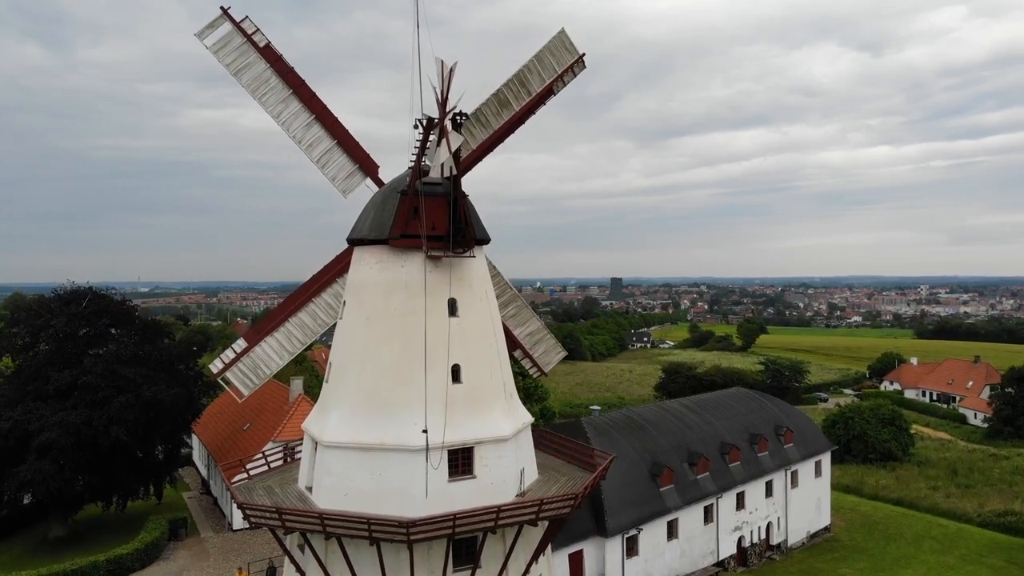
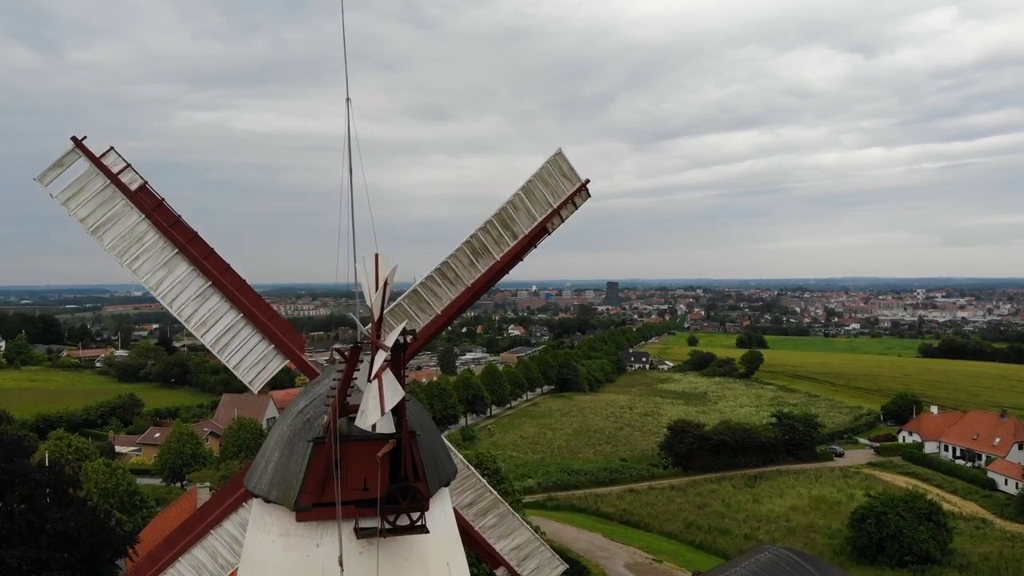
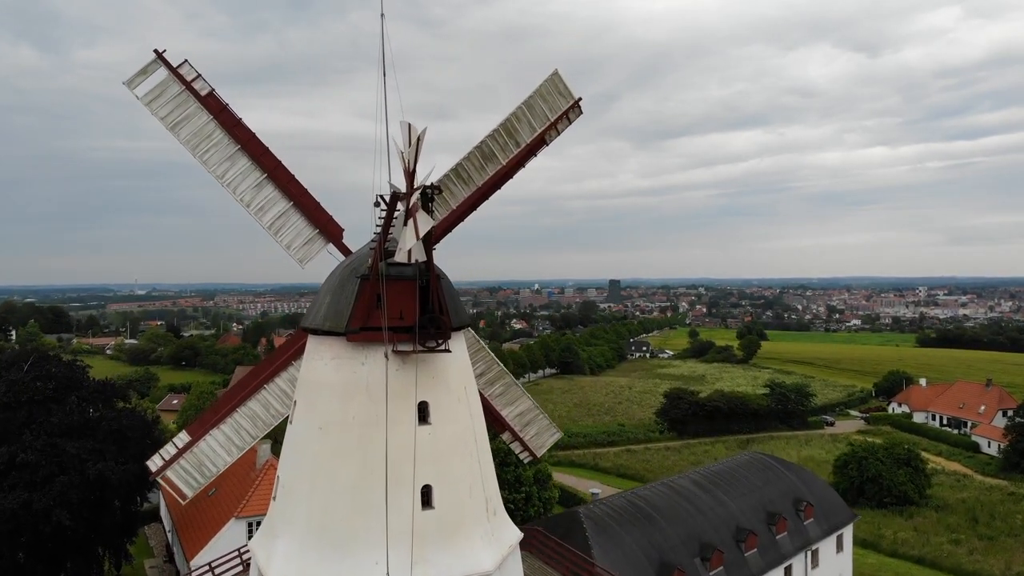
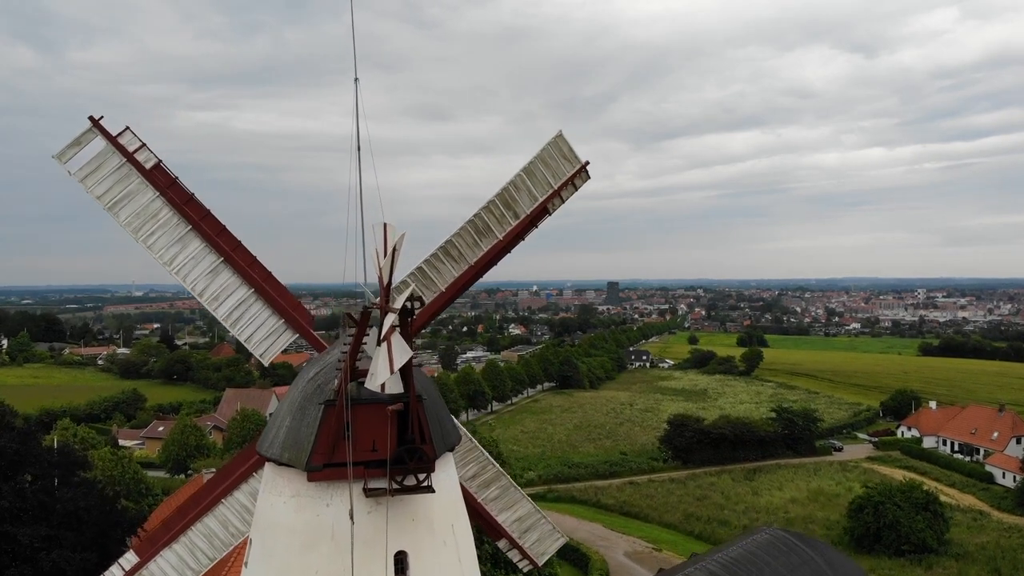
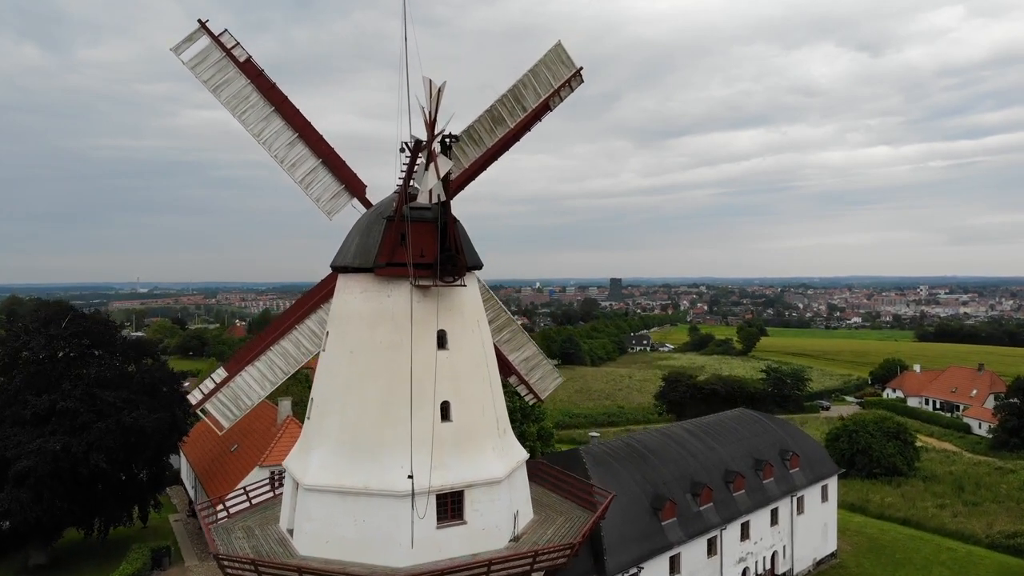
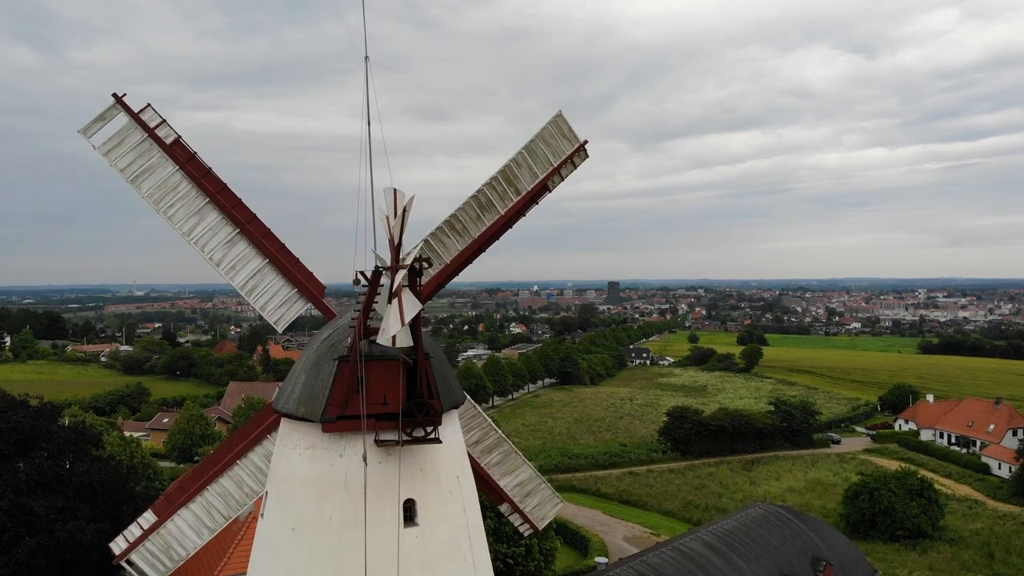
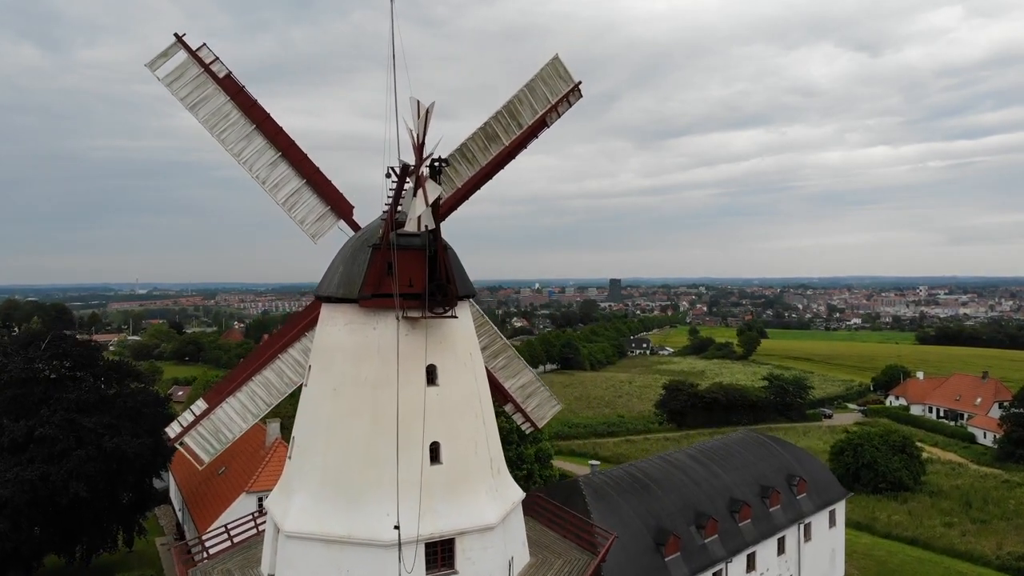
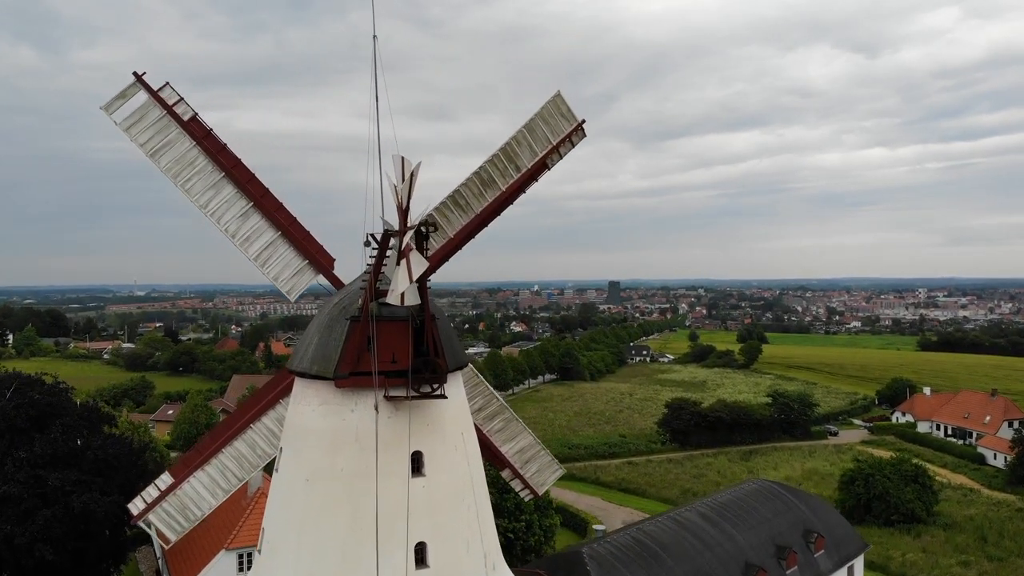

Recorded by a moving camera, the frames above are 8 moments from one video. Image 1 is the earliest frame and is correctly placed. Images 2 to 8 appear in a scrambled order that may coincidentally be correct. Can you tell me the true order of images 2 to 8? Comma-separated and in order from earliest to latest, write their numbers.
5, 7, 3, 8, 6, 4, 2
